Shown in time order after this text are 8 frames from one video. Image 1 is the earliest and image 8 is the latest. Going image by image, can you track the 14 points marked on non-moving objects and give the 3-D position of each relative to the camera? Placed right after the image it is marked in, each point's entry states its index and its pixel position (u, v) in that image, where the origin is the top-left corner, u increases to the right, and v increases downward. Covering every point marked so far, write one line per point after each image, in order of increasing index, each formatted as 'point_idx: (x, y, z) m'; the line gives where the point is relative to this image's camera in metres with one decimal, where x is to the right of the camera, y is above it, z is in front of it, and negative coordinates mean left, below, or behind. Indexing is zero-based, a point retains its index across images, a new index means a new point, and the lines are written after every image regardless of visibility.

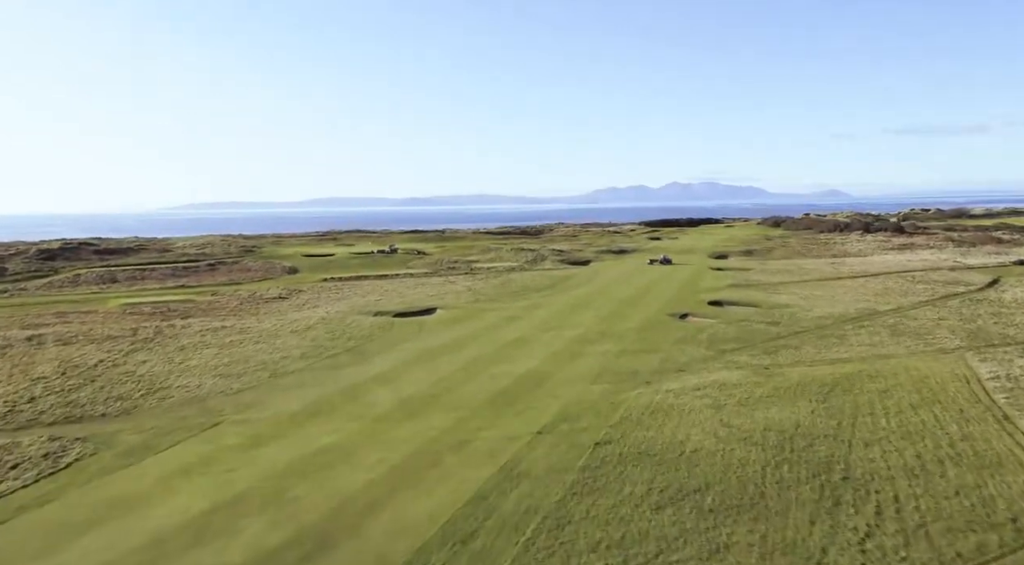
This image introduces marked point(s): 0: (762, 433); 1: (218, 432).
0: (+5.3, -3.2, +13.8) m
1: (-7.1, -3.6, +15.7) m
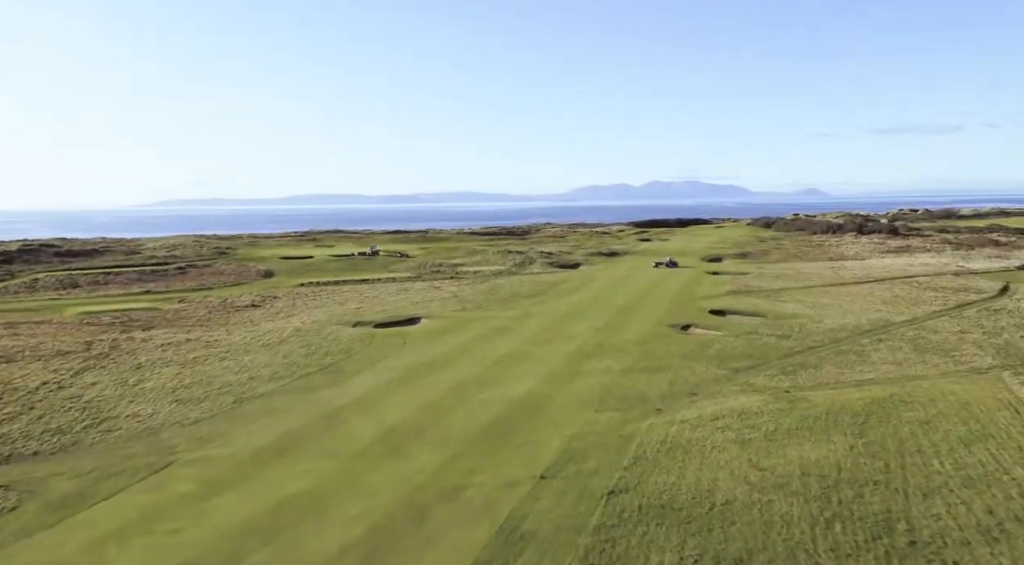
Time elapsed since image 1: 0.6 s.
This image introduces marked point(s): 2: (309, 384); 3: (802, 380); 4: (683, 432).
0: (+5.3, -3.6, +12.0) m
1: (-7.1, -4.0, +13.6) m
2: (-6.1, -3.1, +19.8) m
3: (+8.0, -2.7, +18.1) m
4: (+3.8, -3.3, +14.6) m
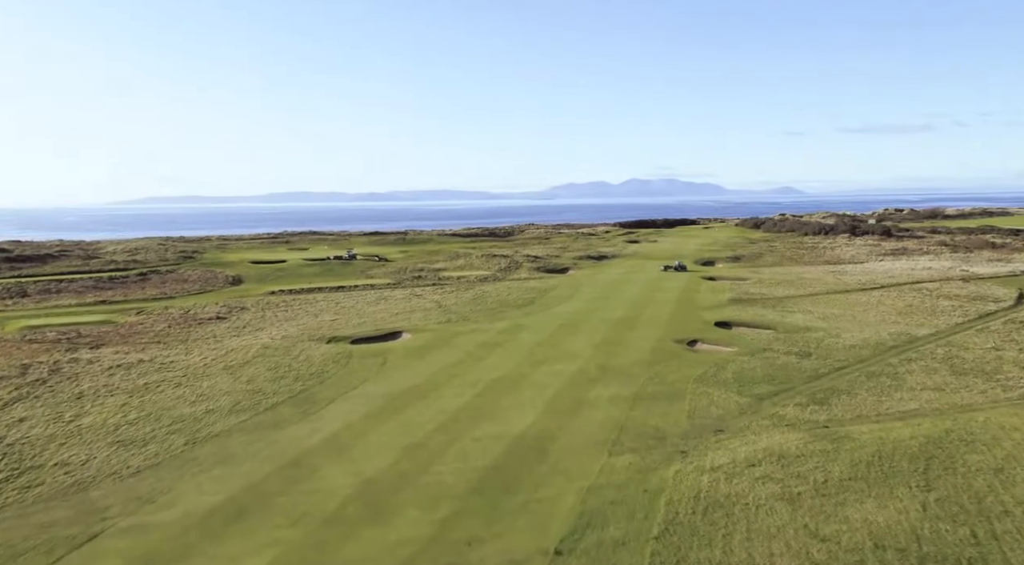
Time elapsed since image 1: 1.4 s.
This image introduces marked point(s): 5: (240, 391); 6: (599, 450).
0: (+5.4, -4.1, +9.8) m
1: (-7.0, -4.5, +11.0) m
2: (-6.2, -3.6, +17.2) m
3: (+8.0, -3.1, +15.9) m
4: (+3.9, -3.8, +12.4) m
5: (-8.1, -3.2, +19.6) m
6: (+1.9, -3.7, +14.4) m
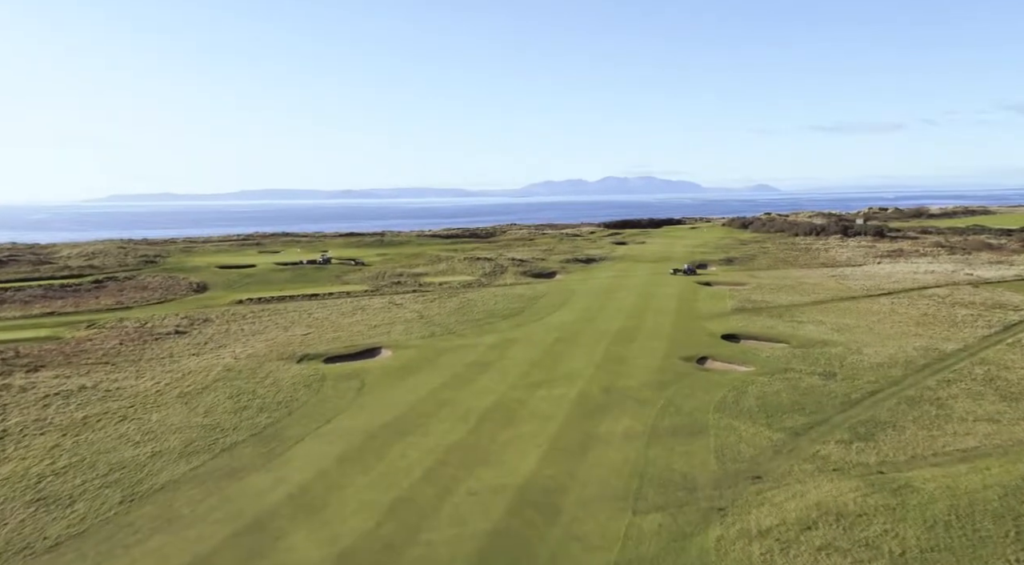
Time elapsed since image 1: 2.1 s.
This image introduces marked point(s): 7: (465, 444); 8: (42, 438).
0: (+5.7, -4.5, +7.6) m
1: (-6.8, -5.0, +8.4) m
2: (-6.3, -4.0, +14.6) m
3: (+8.0, -3.6, +13.8) m
4: (+4.0, -4.3, +10.2) m
5: (-8.2, -3.7, +16.9) m
6: (+2.0, -4.1, +12.1) m
7: (-1.1, -3.8, +15.4) m
8: (-11.7, -3.9, +16.2) m
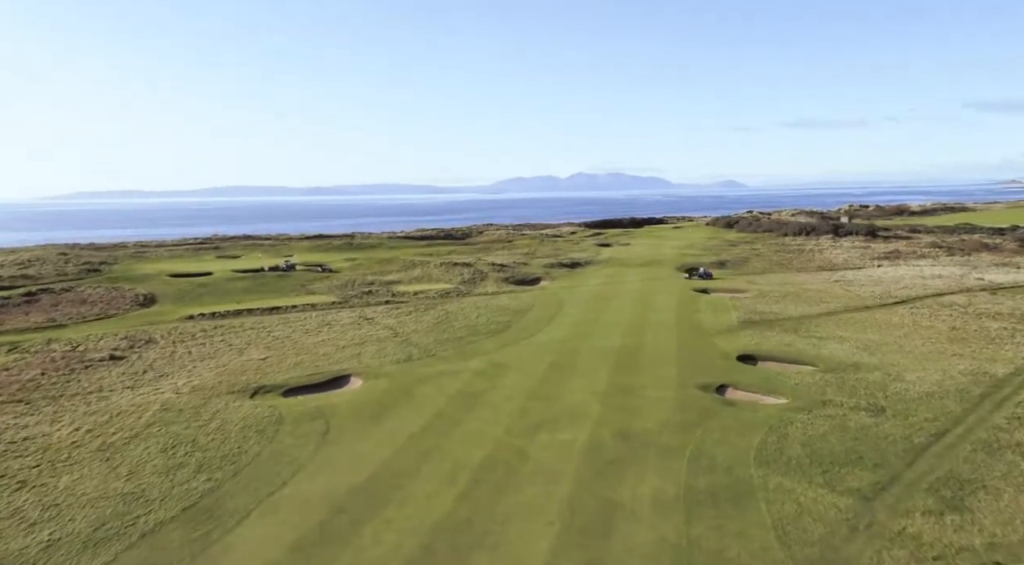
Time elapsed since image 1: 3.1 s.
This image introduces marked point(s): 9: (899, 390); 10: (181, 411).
0: (+6.1, -5.1, +4.7) m
1: (-6.4, -5.7, +4.9) m
2: (-6.1, -4.7, +11.2) m
3: (+8.1, -4.1, +11.0) m
4: (+4.3, -4.9, +7.2) m
5: (-8.2, -4.4, +13.4) m
6: (+2.2, -4.7, +9.0) m
7: (-1.0, -4.4, +12.2) m
8: (-11.6, -4.6, +12.6) m
9: (+10.7, -3.0, +18.1) m
10: (-9.4, -3.6, +18.7) m
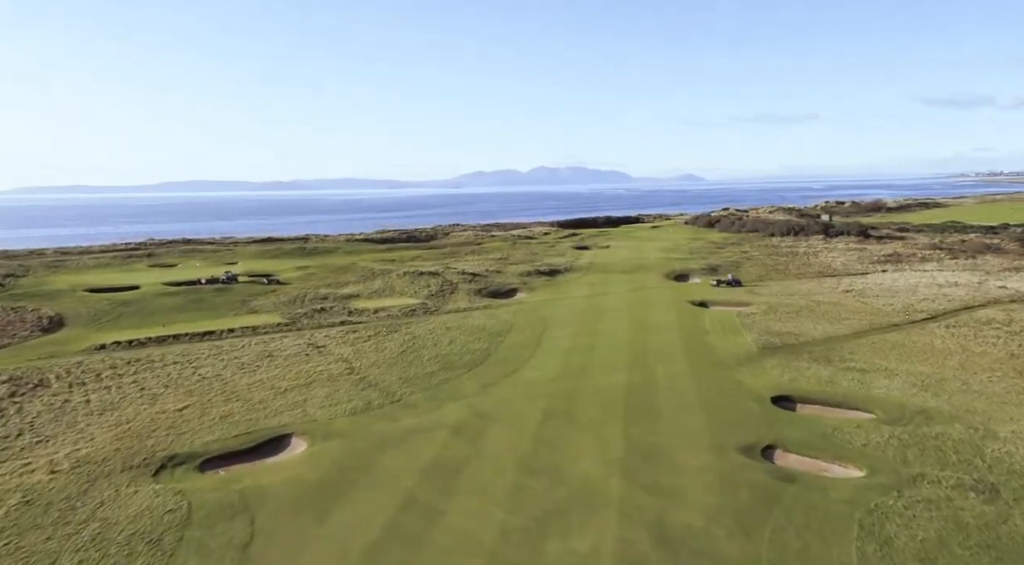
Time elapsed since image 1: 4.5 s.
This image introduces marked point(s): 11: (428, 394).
0: (+6.7, -6.0, +0.5) m
1: (-5.8, -6.7, +0.1) m
2: (-5.9, -5.7, +6.3) m
3: (+8.3, -4.9, +6.9) m
4: (+4.8, -5.8, +2.9) m
5: (-8.1, -5.4, +8.4) m
6: (+2.6, -5.6, +4.6) m
7: (-0.8, -5.3, +7.6) m
8: (-11.4, -5.6, +7.4) m
9: (+10.5, -3.7, +14.2) m
10: (-9.6, -4.6, +13.6) m
11: (-2.6, -3.3, +19.9) m
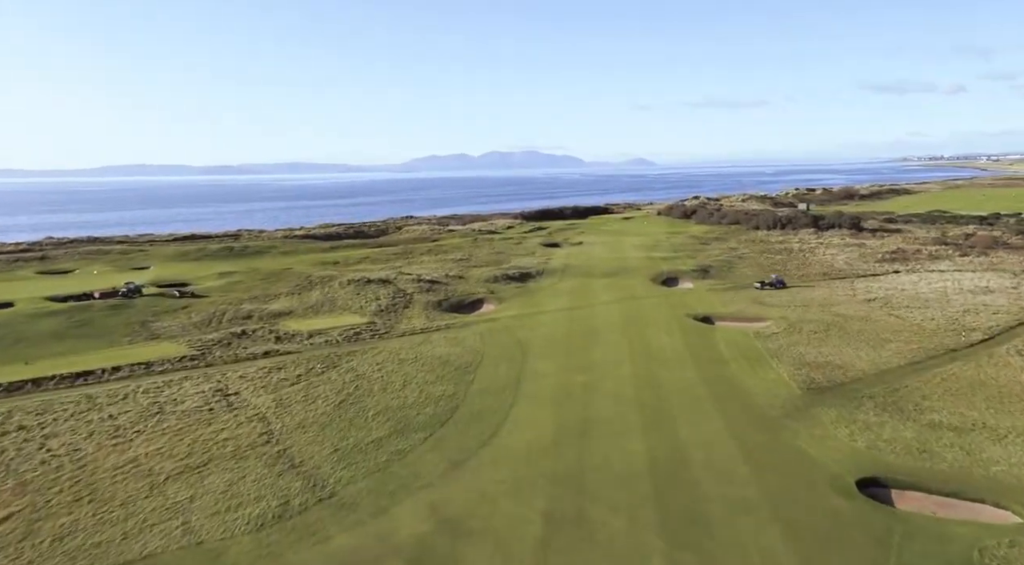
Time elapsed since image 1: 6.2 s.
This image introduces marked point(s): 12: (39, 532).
0: (+7.6, -7.2, -4.7) m
1: (-4.8, -8.1, -6.0) m
2: (-5.3, -6.9, +0.3) m
3: (+8.8, -6.0, +1.8) m
4: (+5.6, -6.9, -2.4) m
5: (-7.7, -6.6, +2.2) m
6: (+3.2, -6.8, -0.8) m
7: (-0.4, -6.5, +1.9) m
8: (-10.9, -6.9, +0.9) m
9: (+10.5, -4.6, +9.1) m
10: (-9.5, -5.7, +7.2) m
11: (-3.0, -4.2, +14.0) m
12: (-9.1, -4.7, +12.5) m
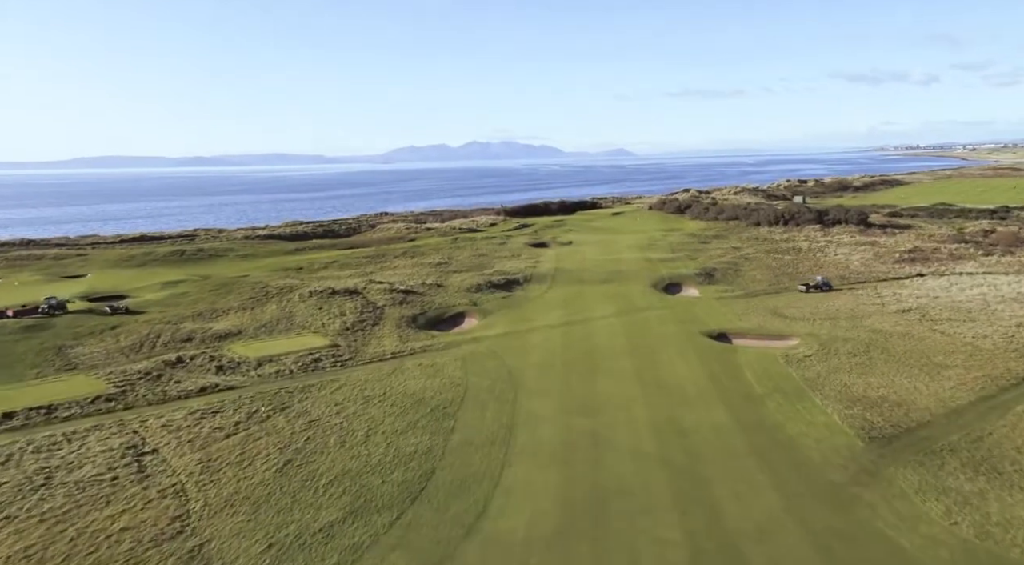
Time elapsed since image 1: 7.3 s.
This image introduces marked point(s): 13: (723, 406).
0: (+8.2, -8.1, -8.2) m
1: (-4.2, -9.1, -9.9) m
2: (-4.9, -7.8, -3.7) m
3: (+9.1, -6.7, -1.7) m
4: (+6.0, -7.8, -6.0) m
5: (-7.3, -7.5, -1.8) m
6: (+3.6, -7.7, -4.5) m
7: (0.0, -7.3, -1.9) m
8: (-10.6, -7.9, -3.2) m
9: (+10.6, -5.2, +5.6) m
10: (-9.4, -6.6, +3.1) m
11: (-3.0, -4.9, +10.1) m
12: (-9.1, -5.5, +8.4) m
13: (+5.5, -3.2, +17.0) m
